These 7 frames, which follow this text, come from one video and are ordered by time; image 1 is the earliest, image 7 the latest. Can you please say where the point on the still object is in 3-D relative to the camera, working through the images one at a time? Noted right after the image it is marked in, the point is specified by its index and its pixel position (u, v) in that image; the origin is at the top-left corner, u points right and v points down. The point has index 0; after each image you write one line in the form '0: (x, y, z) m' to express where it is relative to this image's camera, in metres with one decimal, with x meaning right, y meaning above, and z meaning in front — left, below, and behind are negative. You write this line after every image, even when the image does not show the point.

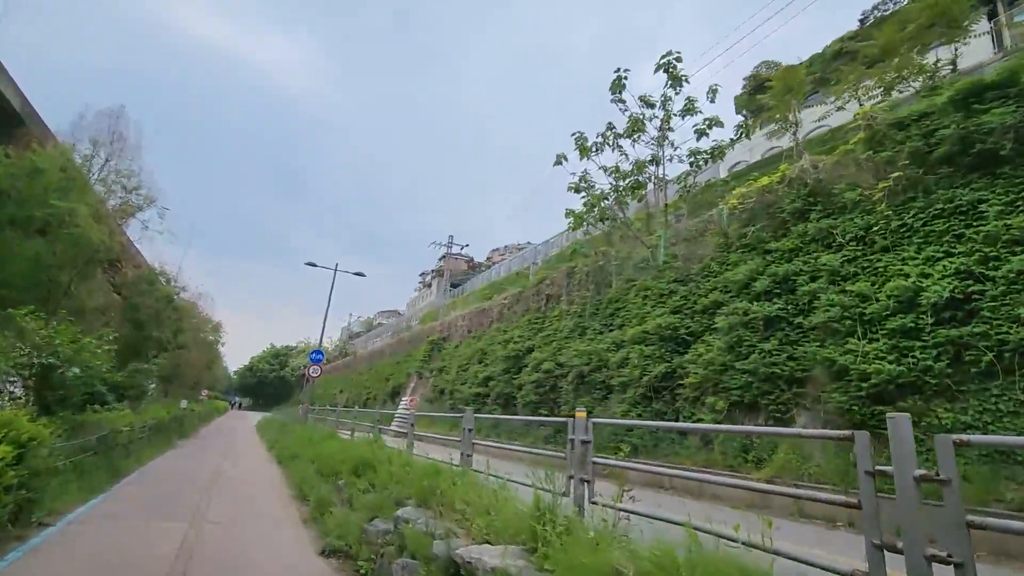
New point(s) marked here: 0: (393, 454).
0: (-1.8, -2.6, +8.4) m
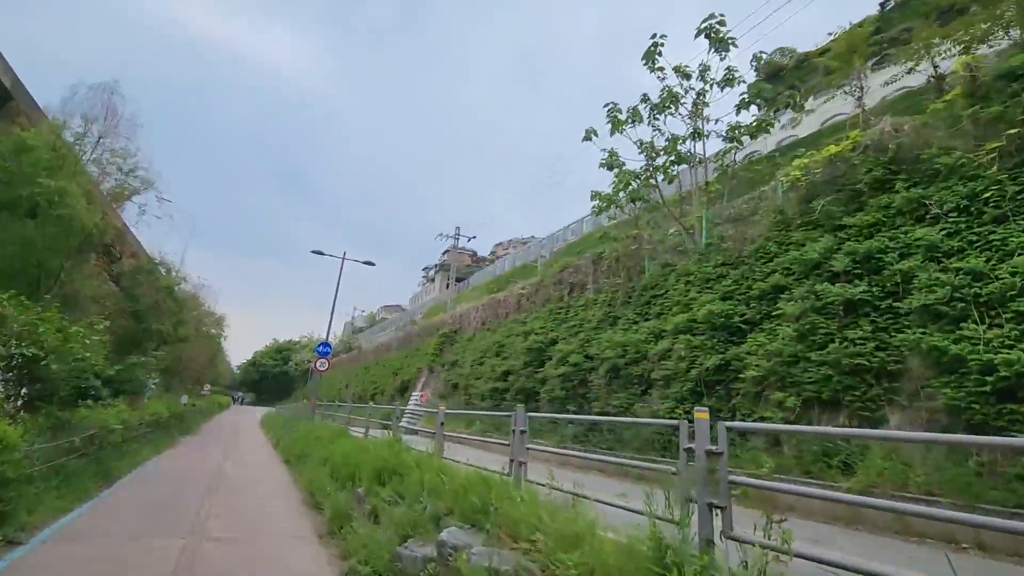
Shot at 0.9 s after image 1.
0: (-1.2, -2.3, +7.3) m
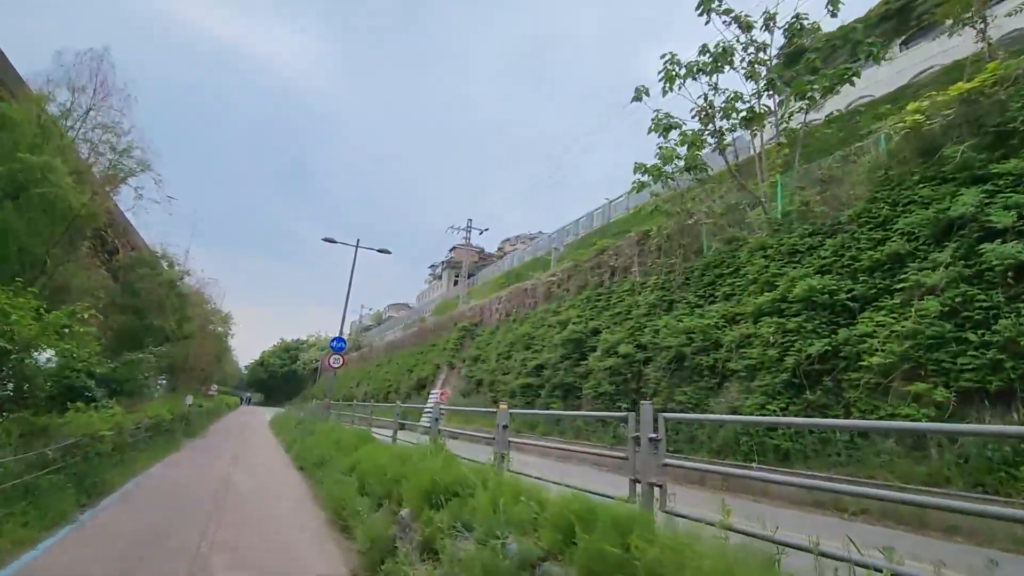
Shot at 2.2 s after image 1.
0: (-0.3, -1.9, +5.7) m
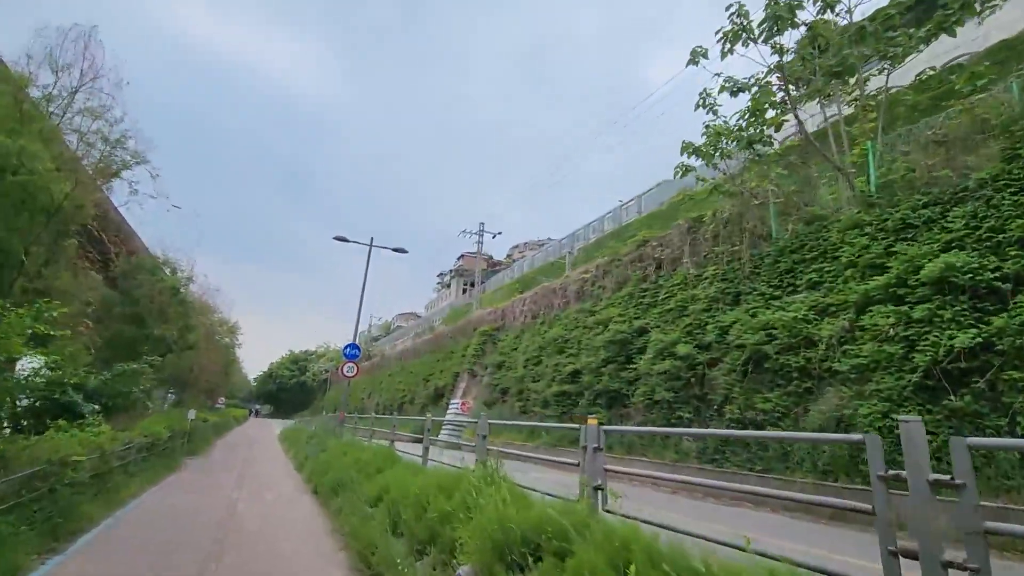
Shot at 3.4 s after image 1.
0: (+0.5, -1.7, +4.1) m
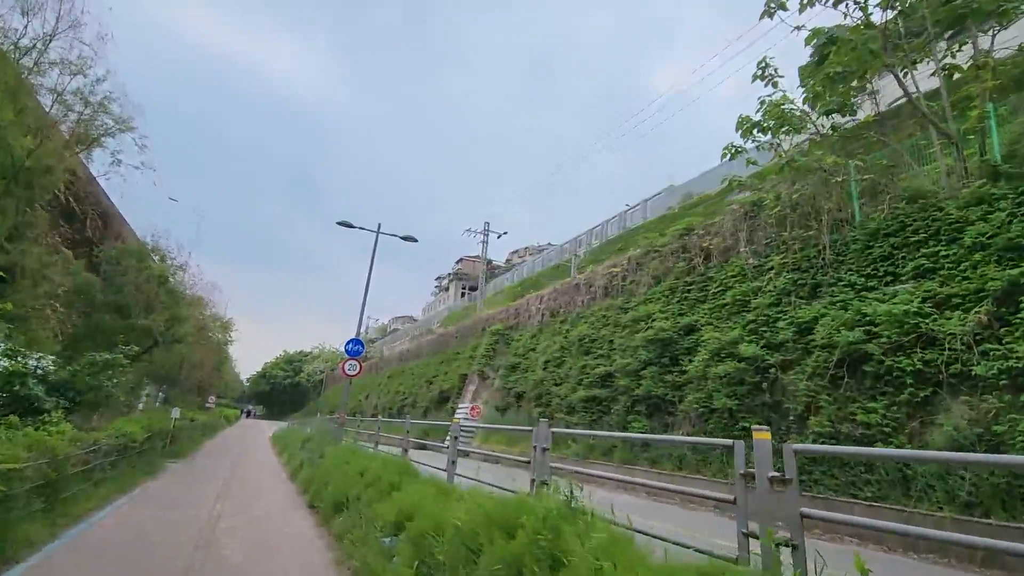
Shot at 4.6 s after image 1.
0: (+1.1, -1.4, +2.5) m
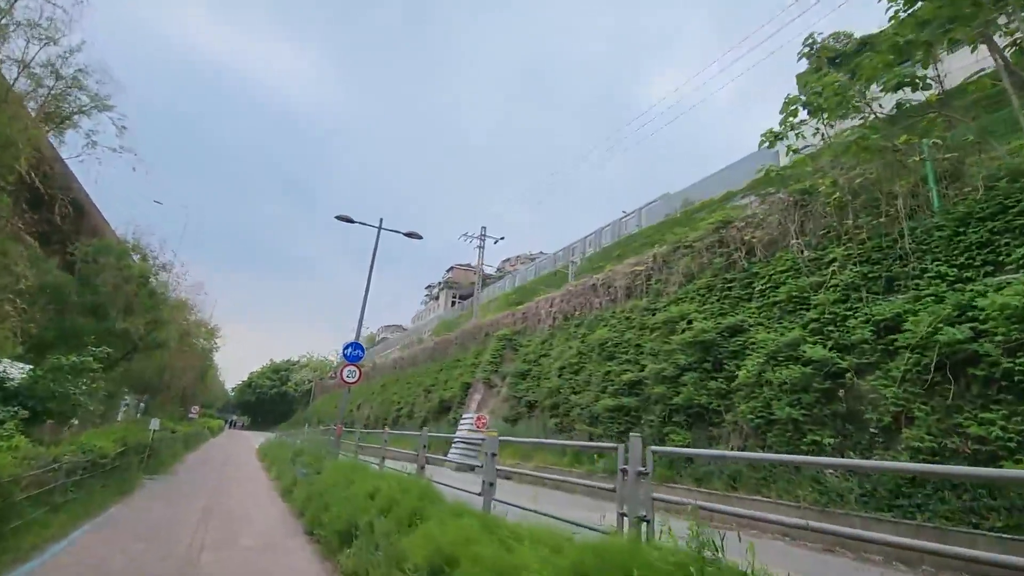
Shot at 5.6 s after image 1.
0: (+1.8, -1.1, +1.3) m
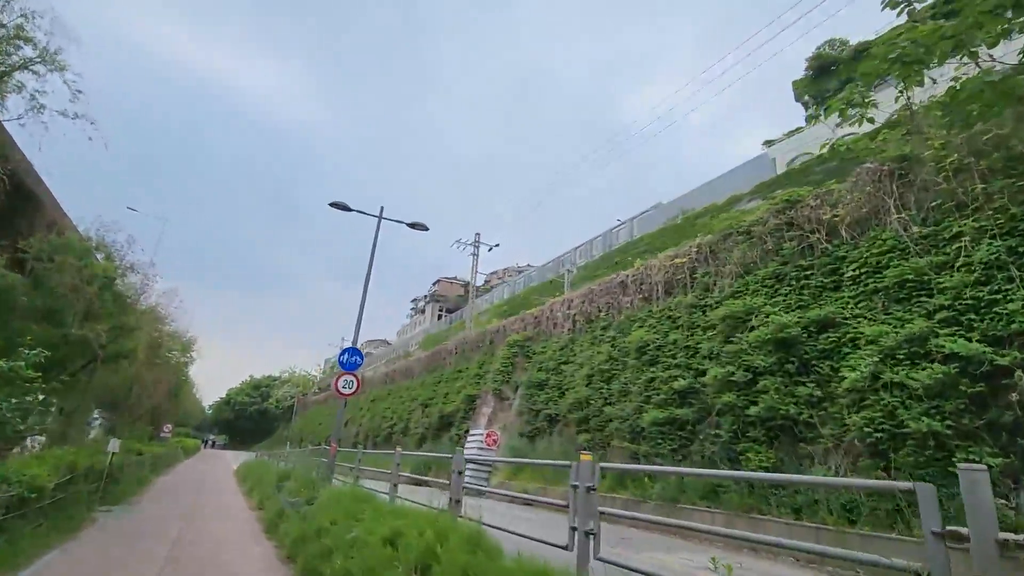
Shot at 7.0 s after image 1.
0: (+2.7, -0.7, -0.5) m
